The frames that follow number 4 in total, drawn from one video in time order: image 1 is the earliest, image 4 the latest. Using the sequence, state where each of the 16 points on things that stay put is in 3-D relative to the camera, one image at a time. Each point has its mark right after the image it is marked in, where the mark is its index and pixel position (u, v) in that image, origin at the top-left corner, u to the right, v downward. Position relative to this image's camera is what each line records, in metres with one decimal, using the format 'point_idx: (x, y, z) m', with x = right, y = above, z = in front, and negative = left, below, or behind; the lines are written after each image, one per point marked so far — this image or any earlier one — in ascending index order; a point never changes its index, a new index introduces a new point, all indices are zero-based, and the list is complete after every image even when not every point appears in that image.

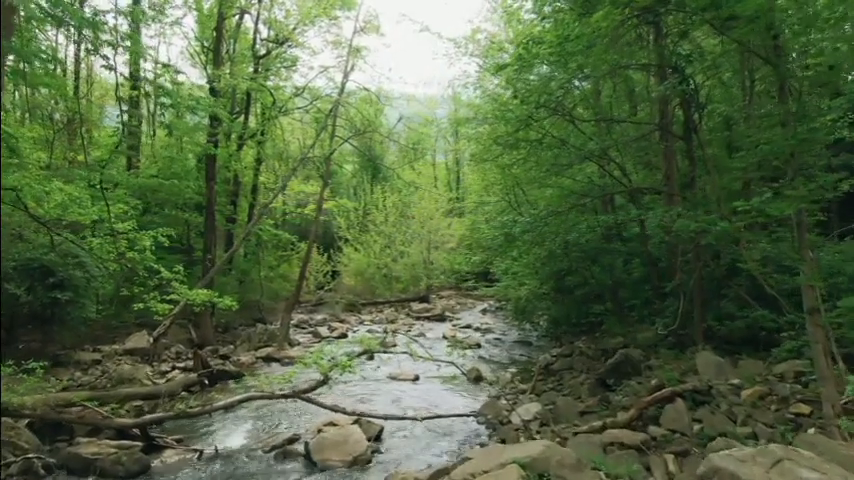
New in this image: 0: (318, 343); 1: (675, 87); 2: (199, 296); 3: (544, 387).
0: (-3.4, -3.2, +19.2) m
1: (+3.9, +2.4, +9.6) m
2: (-4.2, -1.1, +11.4) m
3: (+2.2, -2.7, +11.5) m
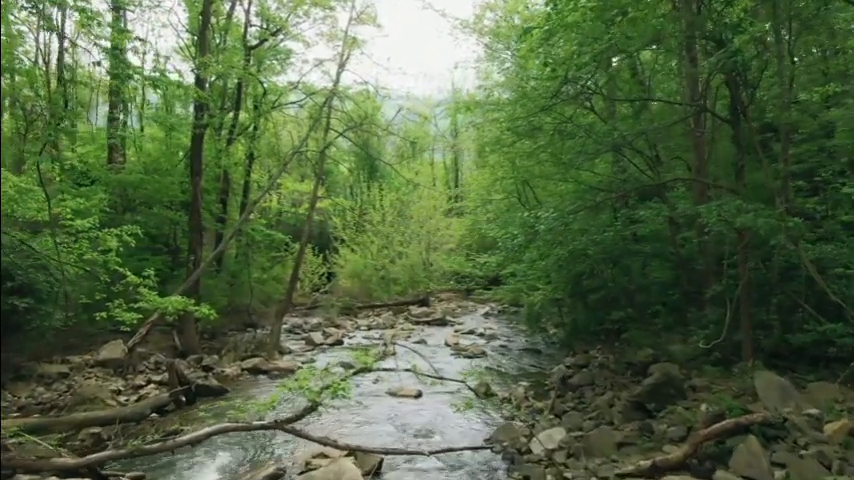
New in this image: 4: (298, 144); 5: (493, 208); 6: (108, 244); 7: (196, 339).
0: (-3.3, -3.2, +17.8) m
1: (+4.0, +2.4, +8.2) m
2: (-4.2, -1.1, +10.0) m
3: (+2.2, -2.7, +10.1) m
4: (-4.0, +2.9, +19.1) m
5: (+1.9, +0.9, +17.4) m
6: (-5.1, 0.0, +9.8) m
7: (-6.1, -2.6, +16.4) m
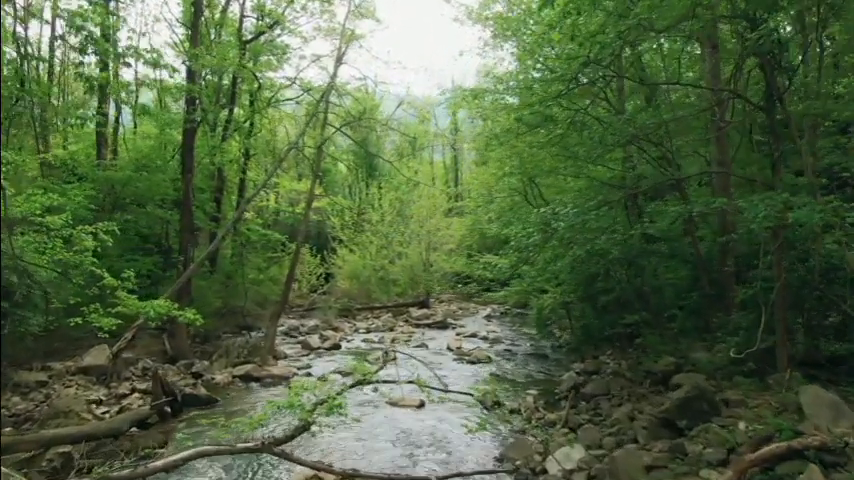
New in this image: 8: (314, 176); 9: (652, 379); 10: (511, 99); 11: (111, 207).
0: (-3.3, -3.2, +17.0) m
1: (+4.1, +2.4, +7.4) m
2: (-4.1, -1.0, +9.2) m
3: (+2.3, -2.7, +9.3) m
4: (-3.9, +3.0, +18.3) m
5: (+1.9, +0.9, +16.7) m
6: (-5.0, 0.0, +9.0) m
7: (-6.1, -2.6, +15.6) m
8: (-3.6, +2.1, +19.7) m
9: (+3.8, -2.3, +10.3) m
10: (+1.6, +2.8, +12.3) m
11: (-9.1, +1.0, +17.8) m
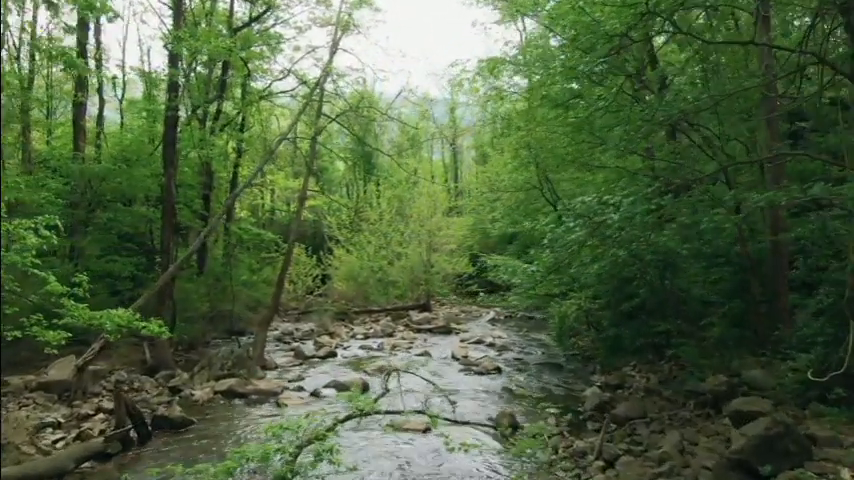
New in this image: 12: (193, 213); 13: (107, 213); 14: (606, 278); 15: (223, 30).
0: (-3.2, -3.2, +15.5) m
1: (+4.2, +2.4, +6.0) m
2: (-4.0, -1.0, +7.8) m
3: (+2.4, -2.7, +7.9) m
4: (-3.8, +3.0, +16.8) m
5: (+2.0, +0.9, +15.2) m
6: (-4.9, 0.0, +7.5) m
7: (-6.0, -2.6, +14.1) m
8: (-3.5, +2.1, +18.3) m
9: (+3.9, -2.3, +8.9) m
10: (+1.8, +2.8, +10.9) m
11: (-9.1, +1.0, +16.3) m
12: (-7.1, +0.9, +18.7) m
13: (-8.4, +0.7, +16.0) m
14: (+3.0, -0.6, +10.3) m
15: (-6.0, +6.2, +17.7) m
